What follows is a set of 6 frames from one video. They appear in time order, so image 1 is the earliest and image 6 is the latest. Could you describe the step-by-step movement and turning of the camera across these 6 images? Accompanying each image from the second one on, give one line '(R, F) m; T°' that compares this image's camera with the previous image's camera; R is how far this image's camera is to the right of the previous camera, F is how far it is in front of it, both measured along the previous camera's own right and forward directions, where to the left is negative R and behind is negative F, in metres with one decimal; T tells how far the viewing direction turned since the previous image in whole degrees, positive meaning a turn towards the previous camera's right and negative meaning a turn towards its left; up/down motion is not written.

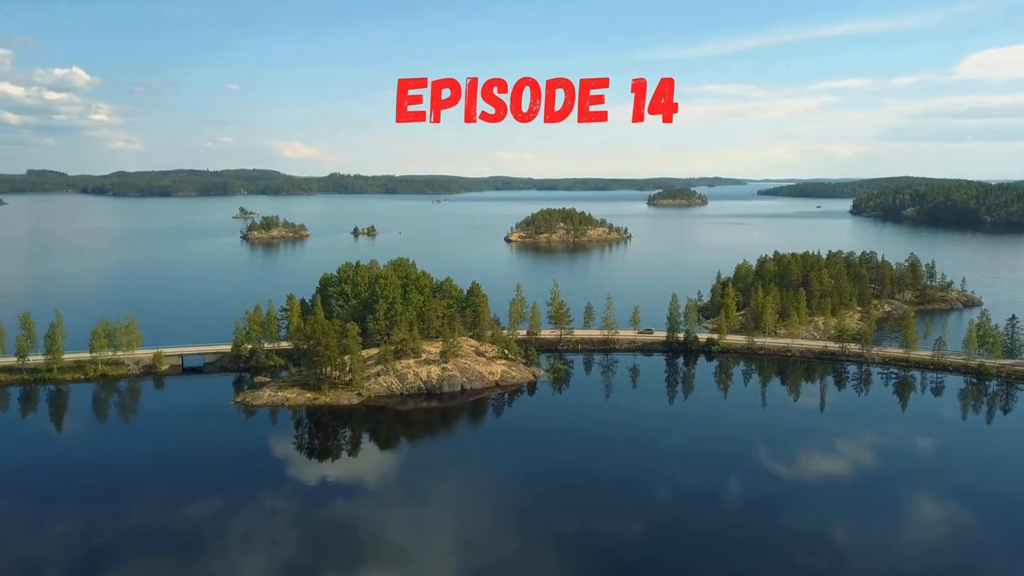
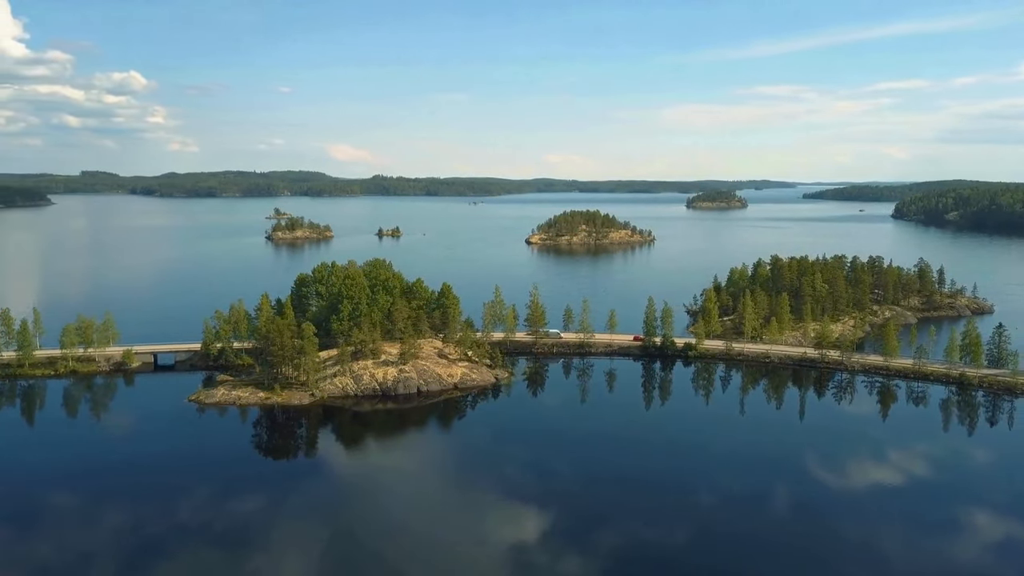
(+4.6, +0.6) m; -2°
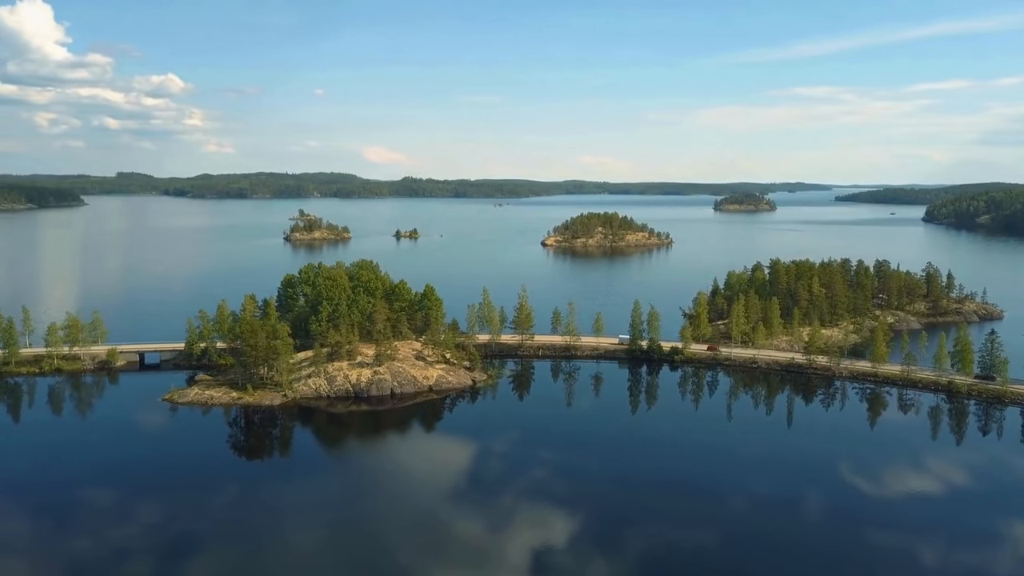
(+3.0, +0.4) m; -2°
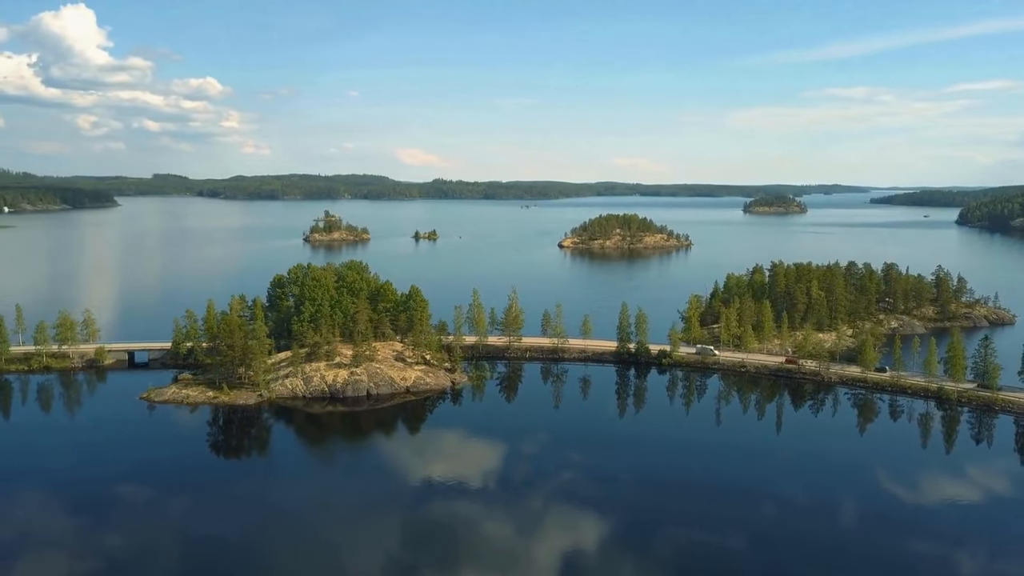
(+2.9, +0.3) m; -2°
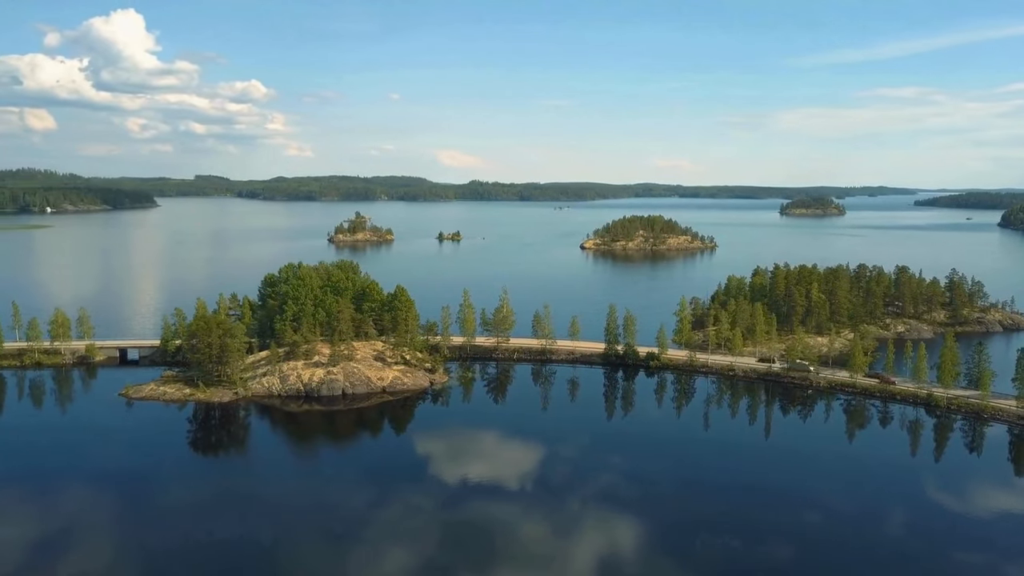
(+3.3, +0.4) m; -2°
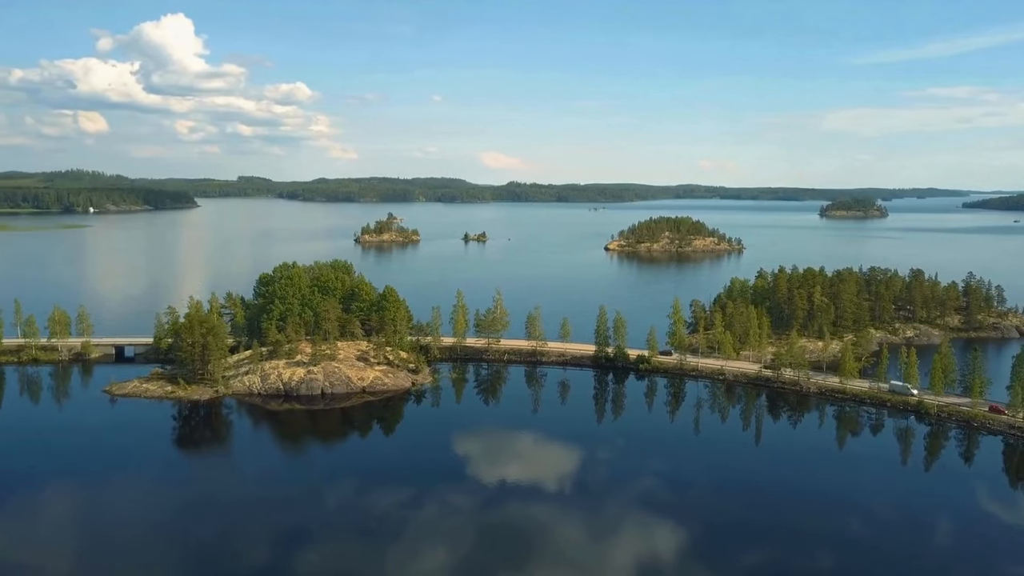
(+3.3, +0.4) m; -2°
